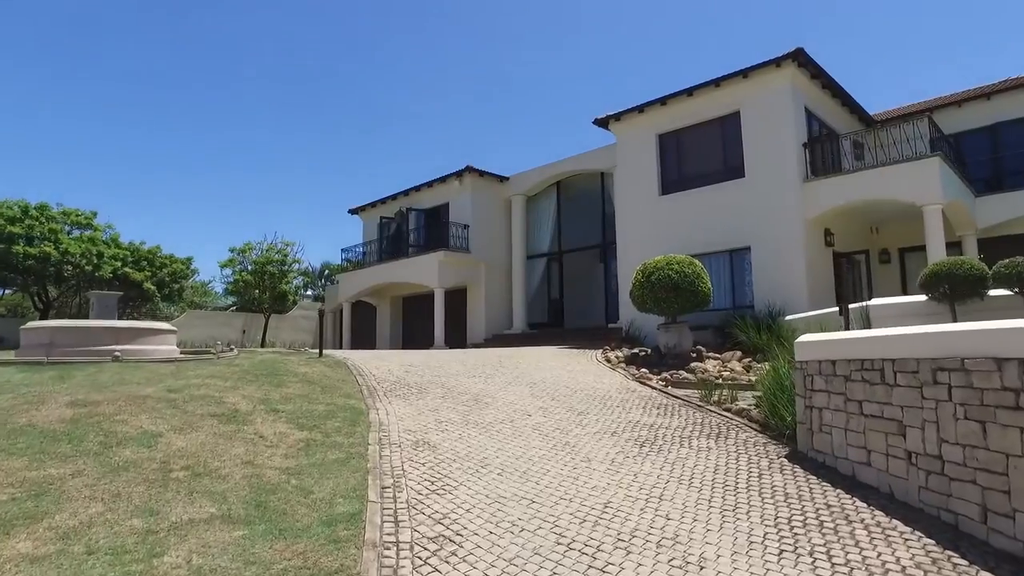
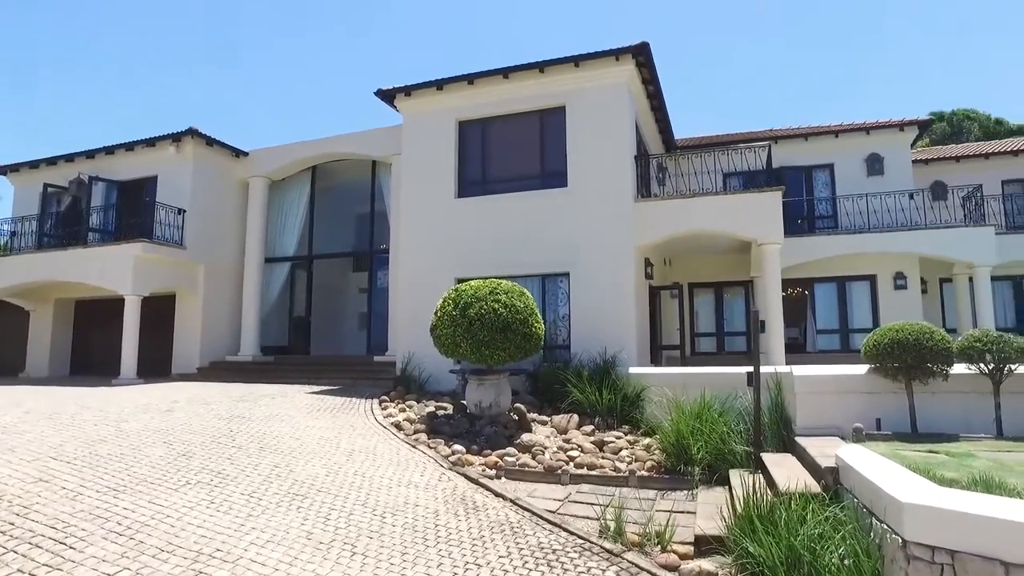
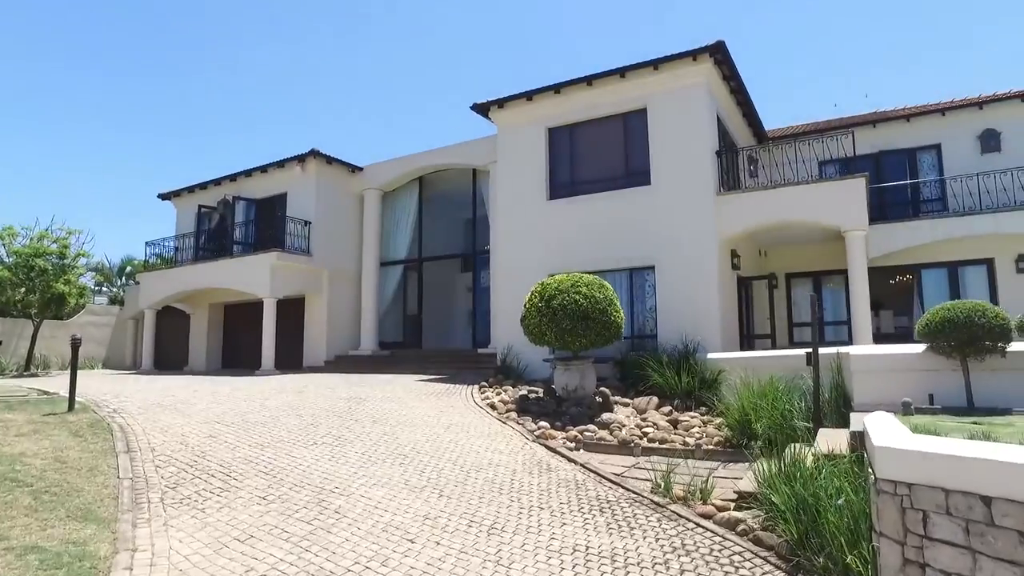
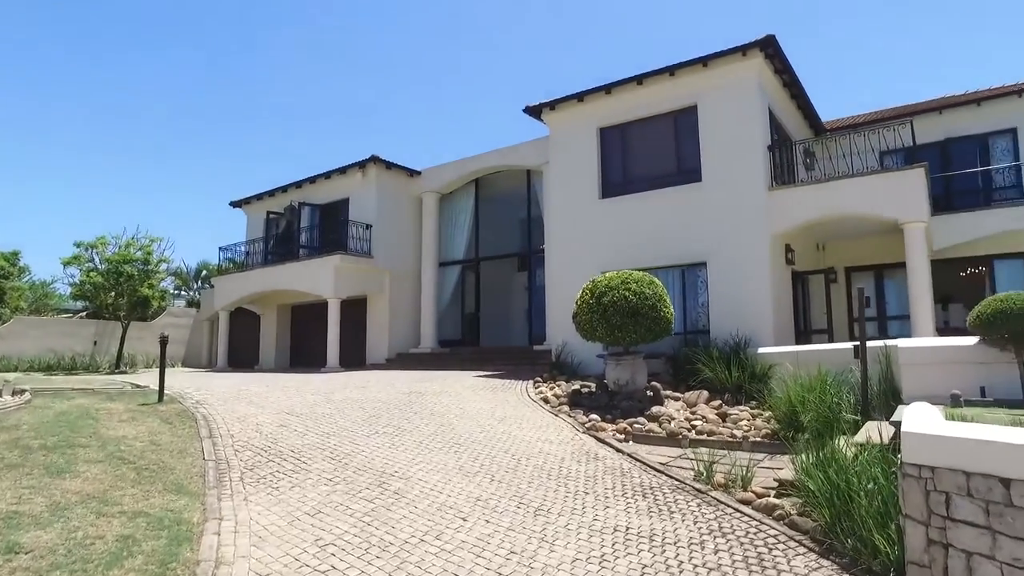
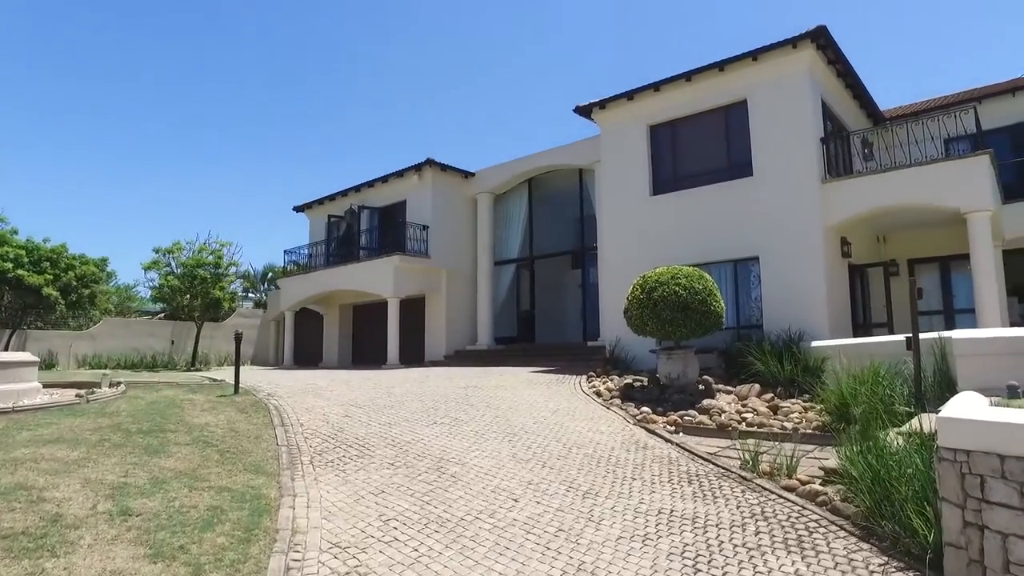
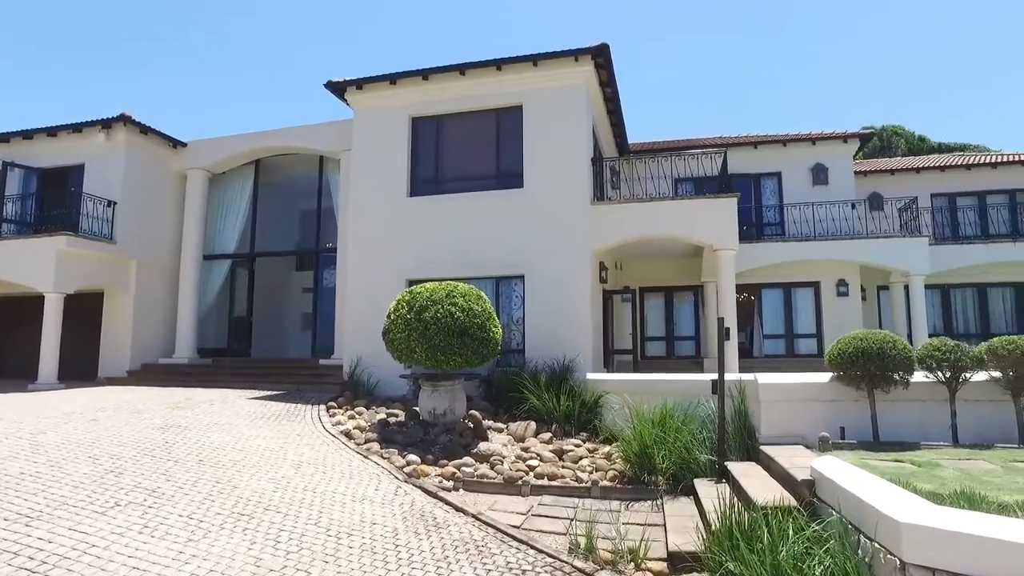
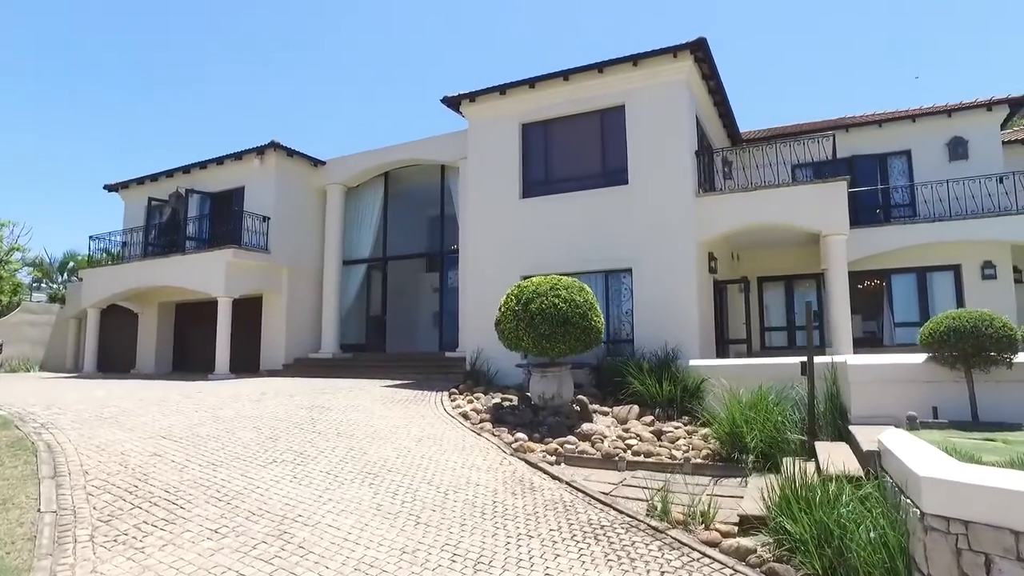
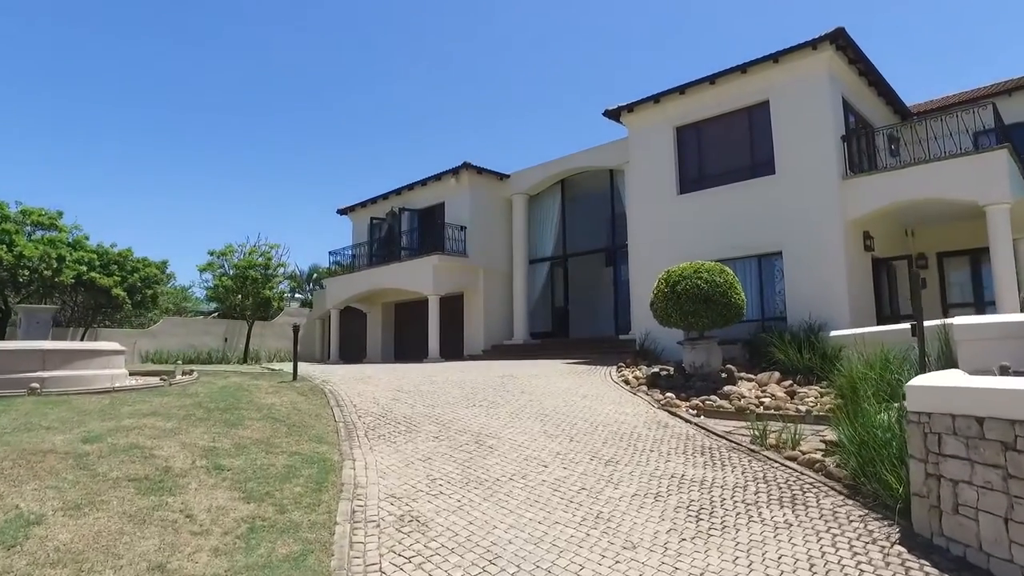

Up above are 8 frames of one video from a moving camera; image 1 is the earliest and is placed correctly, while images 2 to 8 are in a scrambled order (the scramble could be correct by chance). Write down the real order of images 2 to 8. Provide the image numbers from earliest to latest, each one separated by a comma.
8, 5, 4, 3, 7, 2, 6
